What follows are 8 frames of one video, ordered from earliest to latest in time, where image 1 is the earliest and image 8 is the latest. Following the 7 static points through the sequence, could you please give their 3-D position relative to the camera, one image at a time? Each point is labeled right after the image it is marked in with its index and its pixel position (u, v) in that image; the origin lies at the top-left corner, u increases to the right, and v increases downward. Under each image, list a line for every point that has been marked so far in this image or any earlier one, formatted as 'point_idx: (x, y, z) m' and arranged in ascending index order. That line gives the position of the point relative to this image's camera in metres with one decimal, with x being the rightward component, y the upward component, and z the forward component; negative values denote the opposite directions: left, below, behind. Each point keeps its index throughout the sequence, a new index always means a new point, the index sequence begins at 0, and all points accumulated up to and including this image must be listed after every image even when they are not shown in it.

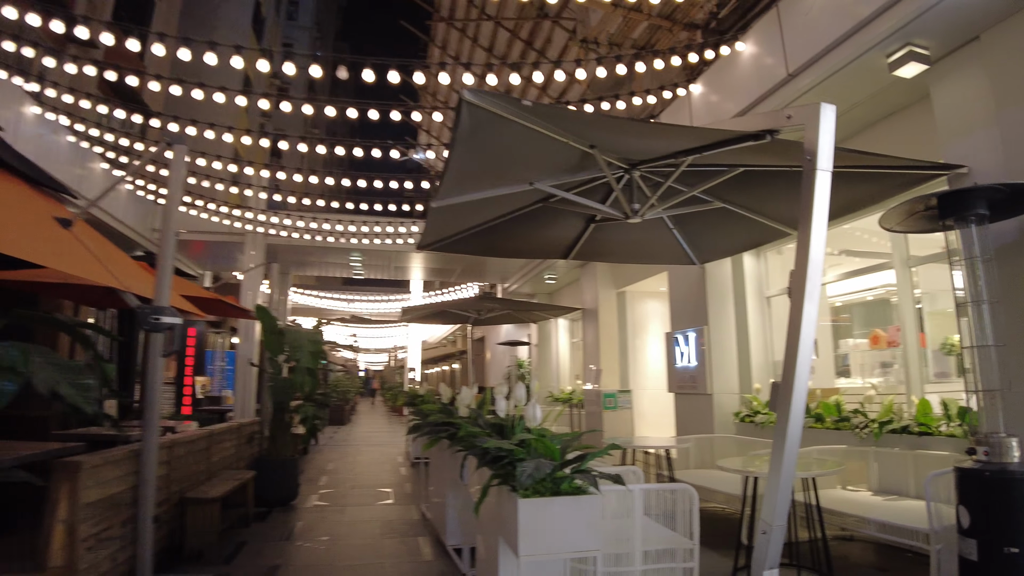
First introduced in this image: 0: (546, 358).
0: (+0.6, -1.1, +11.3) m
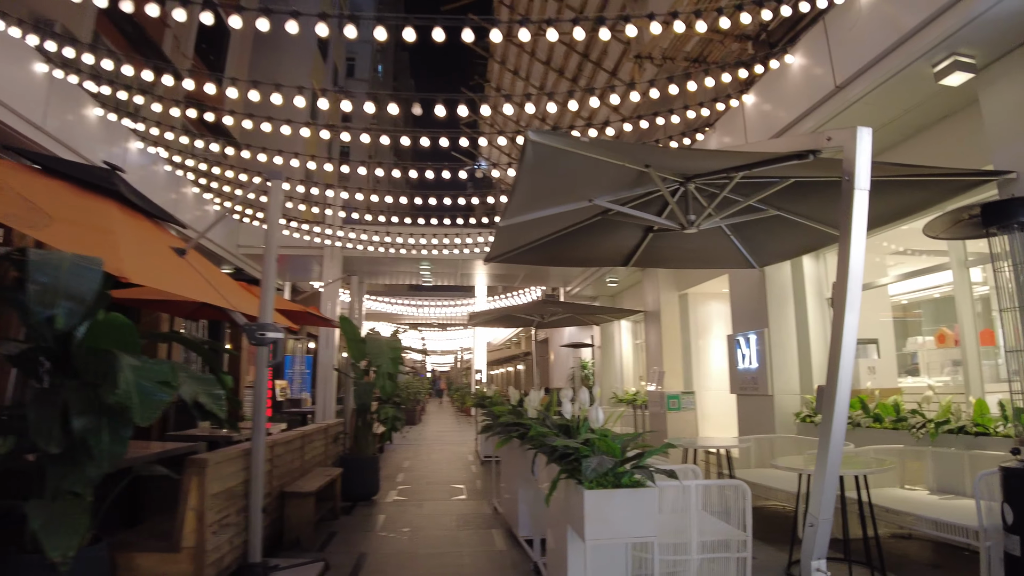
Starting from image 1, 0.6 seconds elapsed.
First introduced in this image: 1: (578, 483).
0: (+1.6, -1.2, +11.5) m
1: (+0.2, -0.7, +2.5) m
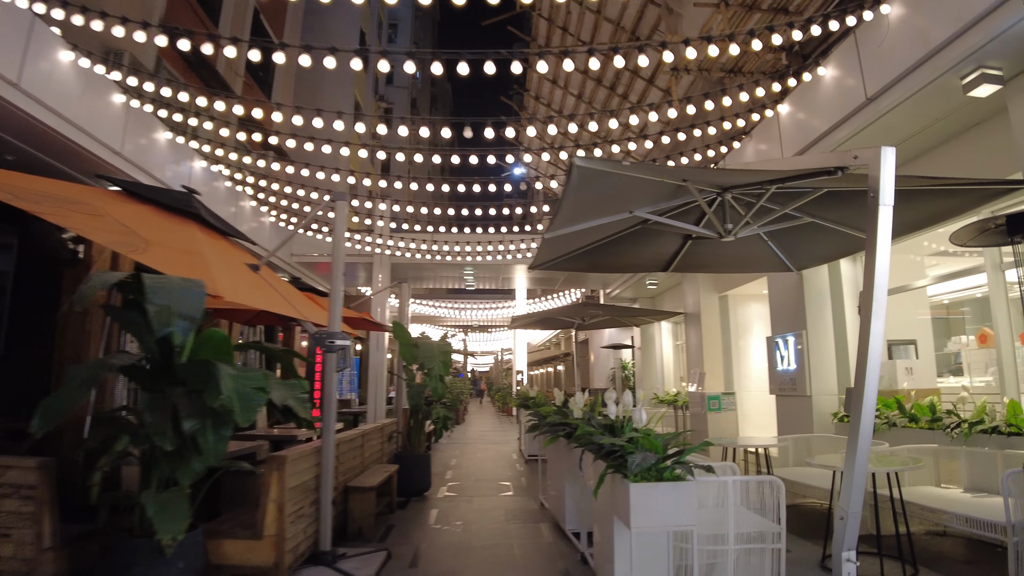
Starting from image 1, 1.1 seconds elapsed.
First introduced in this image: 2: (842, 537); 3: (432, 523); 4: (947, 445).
0: (+2.3, -1.2, +11.6) m
1: (+0.4, -0.7, +2.7) m
2: (+1.3, -1.0, +2.7) m
3: (-0.5, -1.5, +4.7) m
4: (+2.6, -0.9, +4.3) m
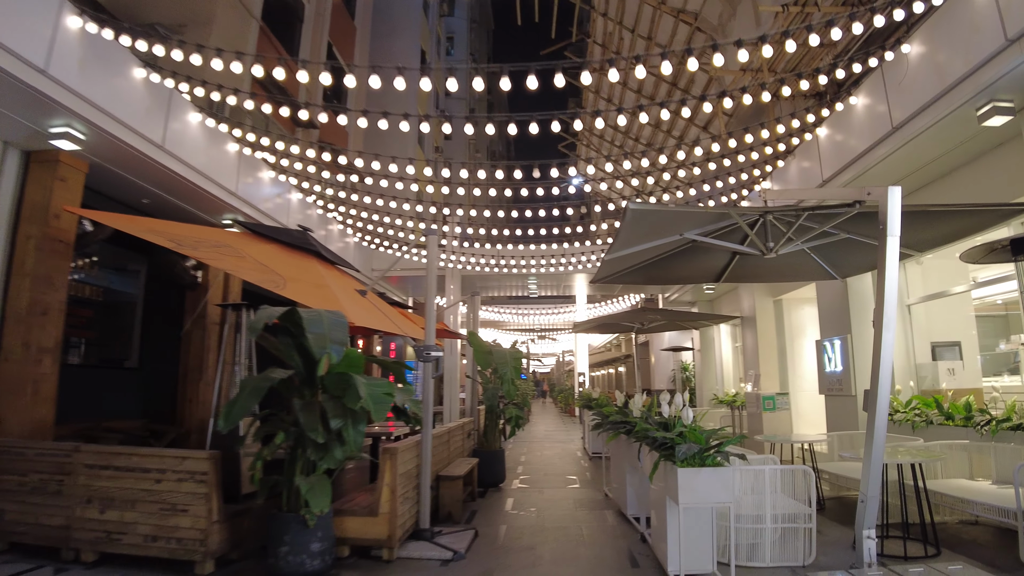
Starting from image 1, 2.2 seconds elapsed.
0: (+3.3, -1.2, +12.0) m
1: (+0.7, -0.8, +3.3) m
2: (+1.6, -1.0, +3.2) m
3: (0.0, -1.6, +5.3) m
4: (+3.0, -1.0, +4.7) m
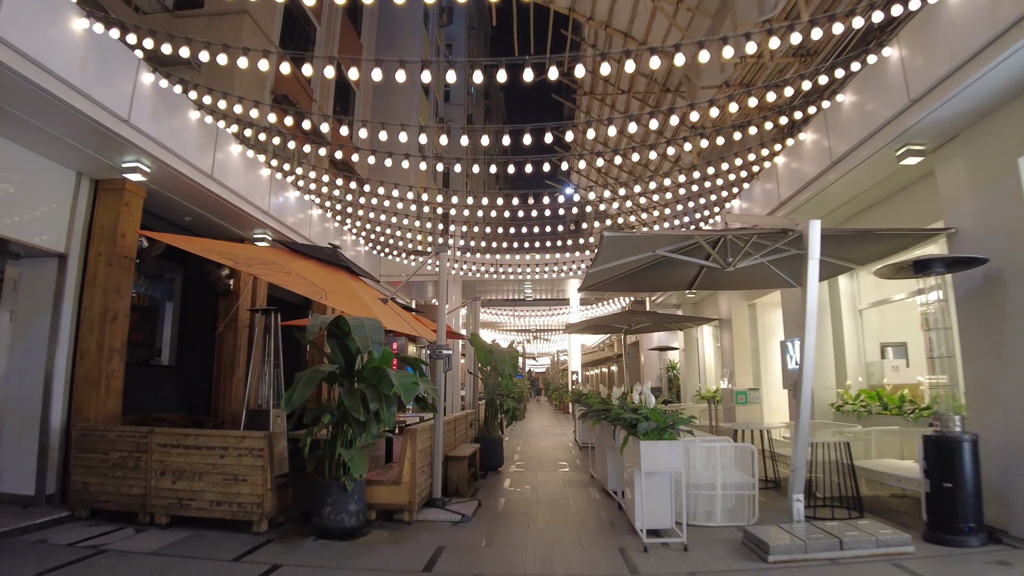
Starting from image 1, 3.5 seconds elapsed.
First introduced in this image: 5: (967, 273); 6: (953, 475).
0: (+3.3, -1.3, +12.9) m
1: (+0.7, -0.9, +4.1) m
2: (+1.6, -1.1, +4.1) m
3: (0.0, -1.7, +6.1) m
4: (+3.0, -1.1, +5.5) m
5: (+2.9, +0.1, +4.5) m
6: (+2.4, -1.0, +4.0) m
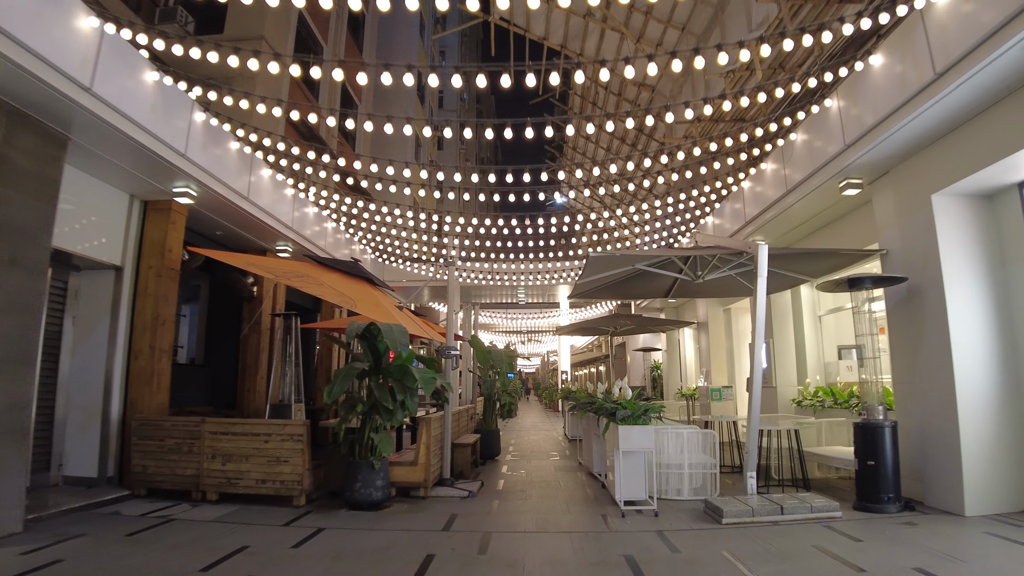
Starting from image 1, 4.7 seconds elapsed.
0: (+3.1, -1.4, +13.7) m
1: (+0.7, -0.9, +4.9) m
2: (+1.6, -1.2, +4.9) m
3: (-0.1, -1.8, +7.0) m
4: (+3.0, -1.2, +6.4) m
5: (+2.9, 0.0, +5.4) m
6: (+2.4, -1.1, +4.8) m
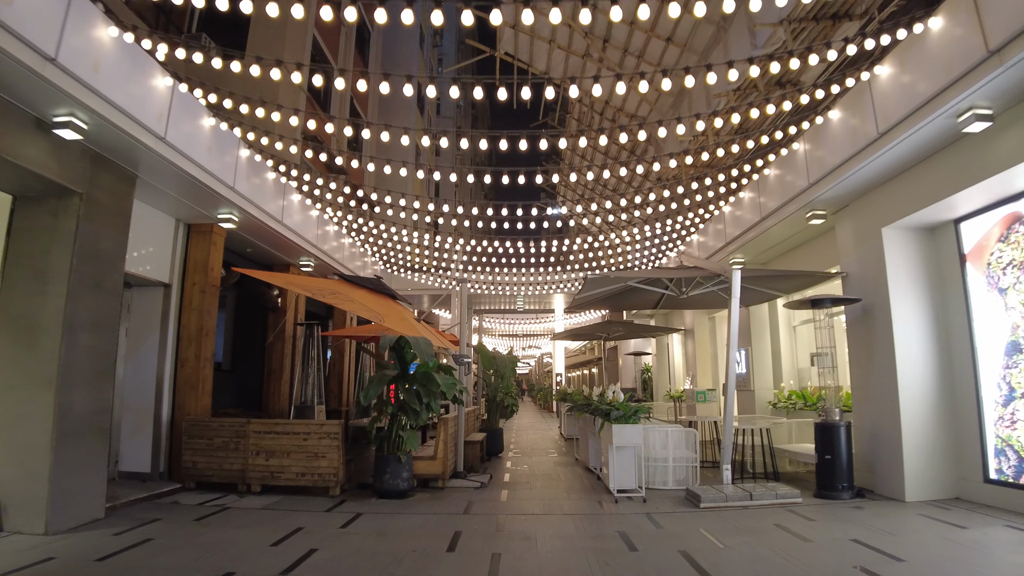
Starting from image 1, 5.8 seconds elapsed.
0: (+3.1, -1.6, +14.6) m
1: (+0.8, -1.1, +5.7) m
2: (+1.7, -1.3, +5.7) m
3: (0.0, -1.9, +7.7) m
4: (+3.1, -1.3, +7.2) m
5: (+2.9, -0.2, +6.2) m
6: (+2.5, -1.3, +5.6) m
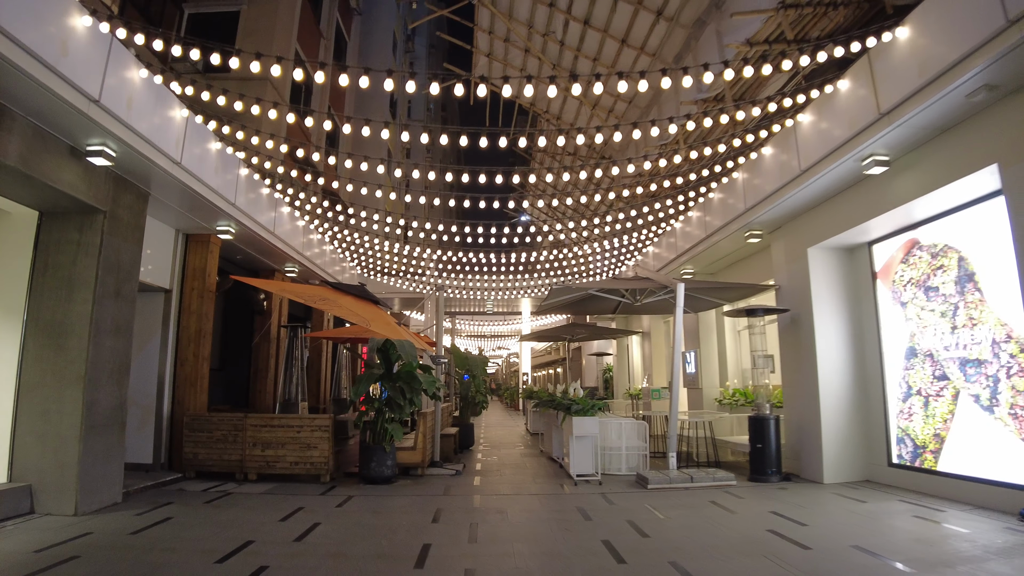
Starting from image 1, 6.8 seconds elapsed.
0: (+2.4, -1.7, +15.4) m
1: (+0.6, -1.2, +6.5) m
2: (+1.4, -1.4, +6.5) m
3: (-0.4, -2.0, +8.5) m
4: (+2.8, -1.4, +8.1) m
5: (+2.7, -0.3, +7.1) m
6: (+2.3, -1.4, +6.5) m
